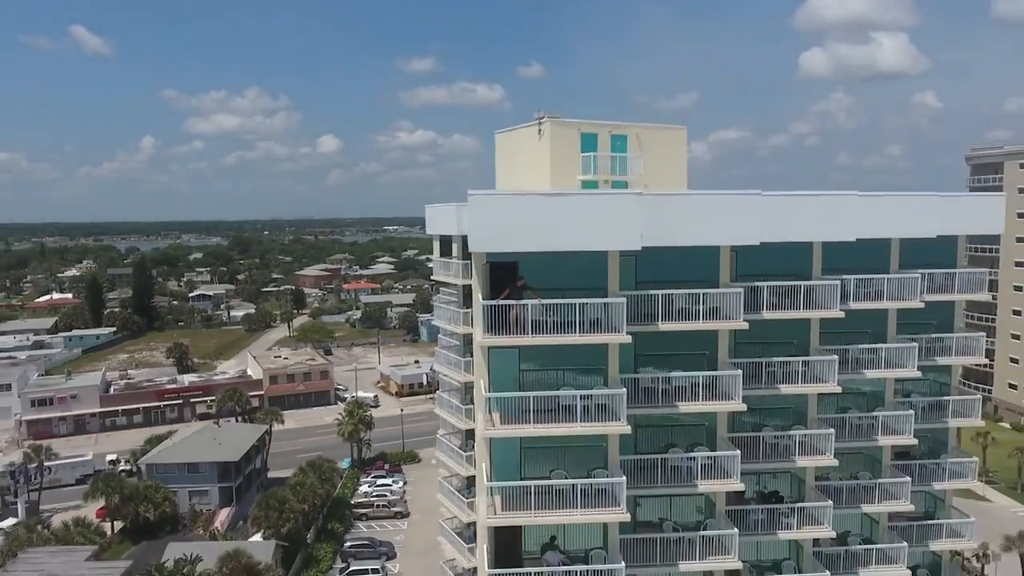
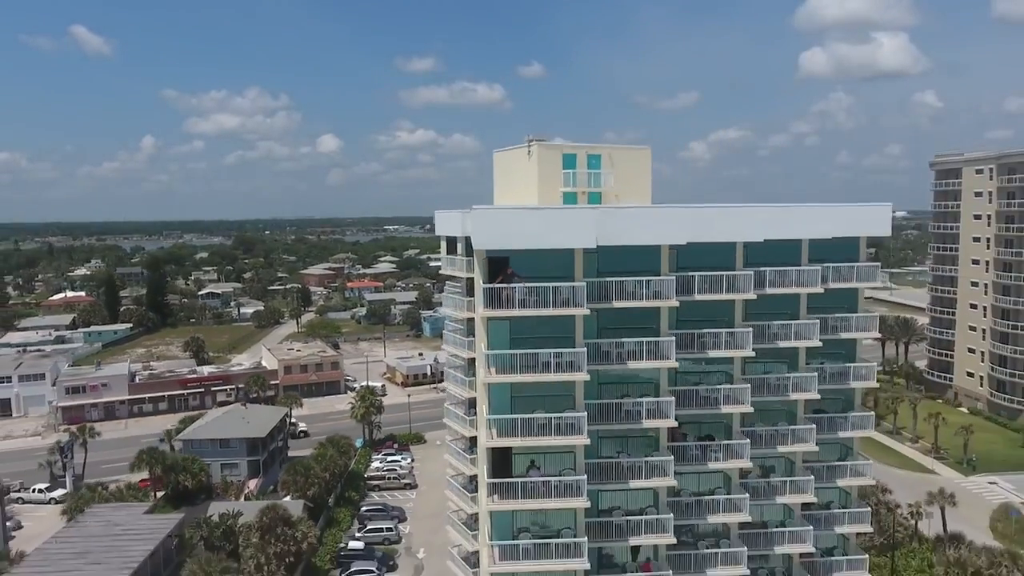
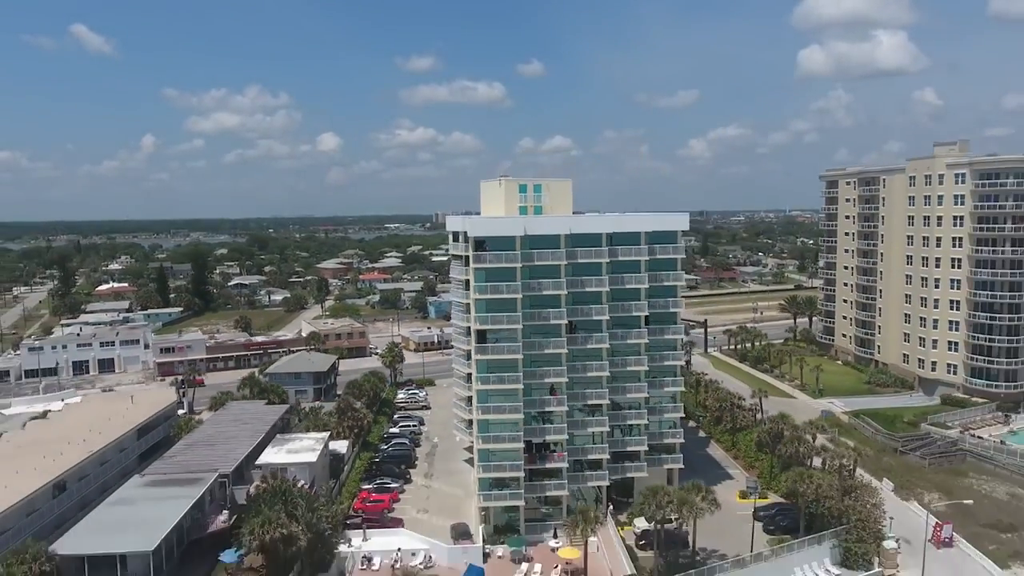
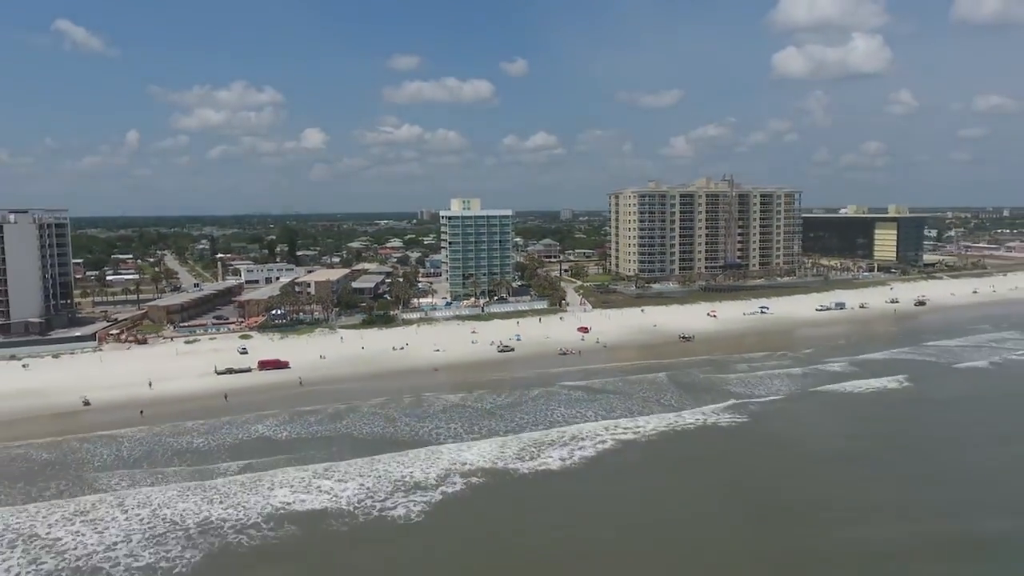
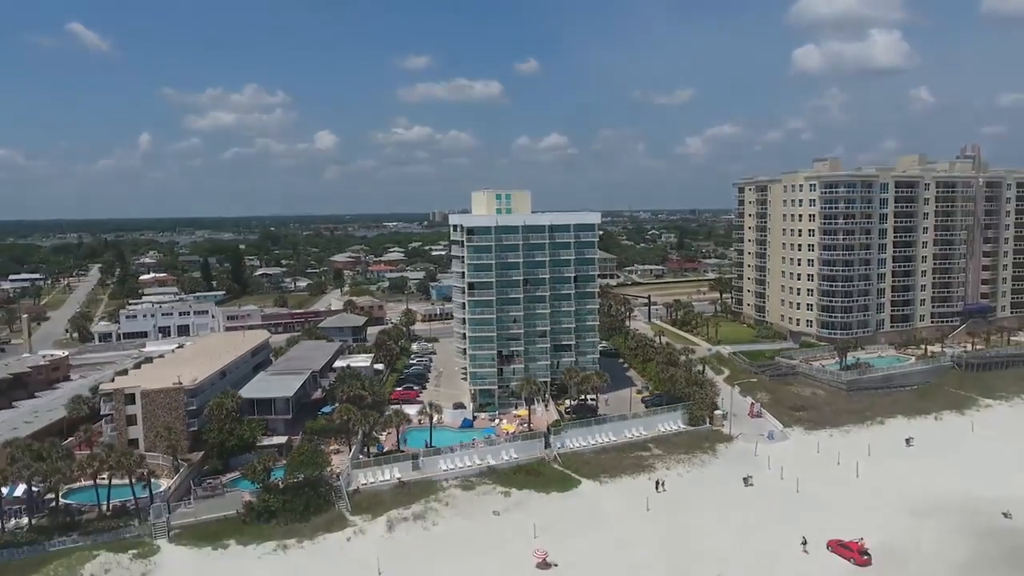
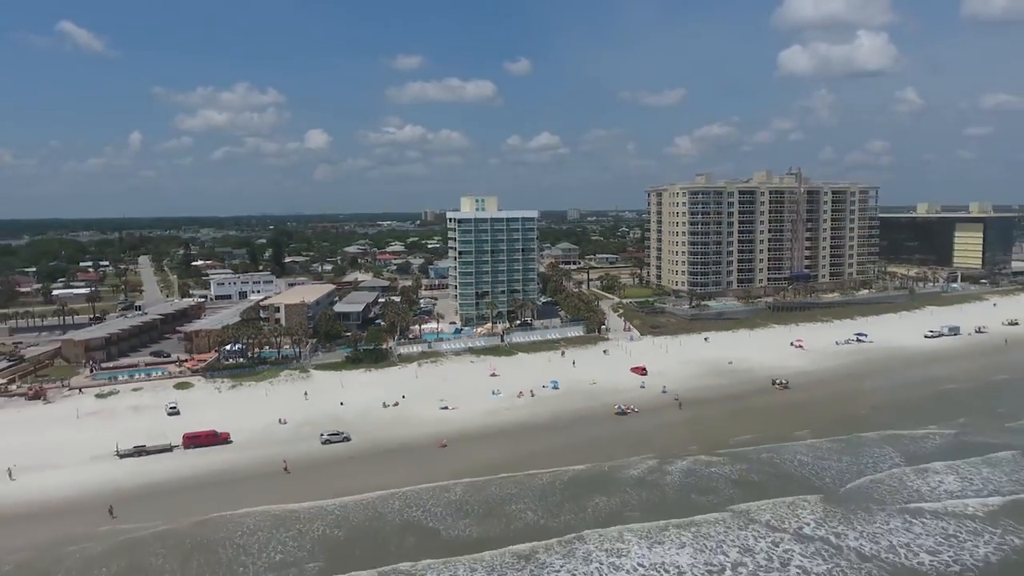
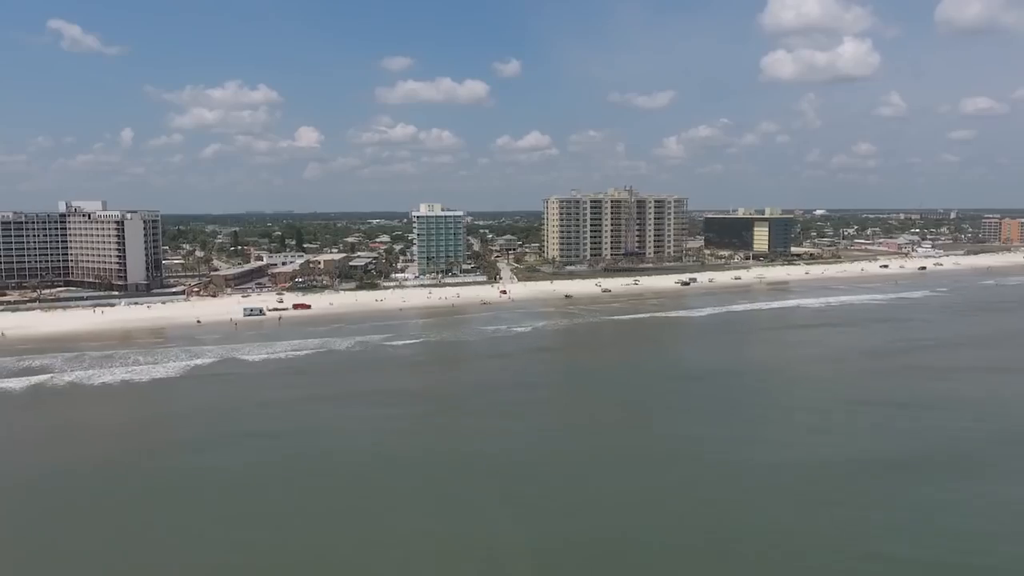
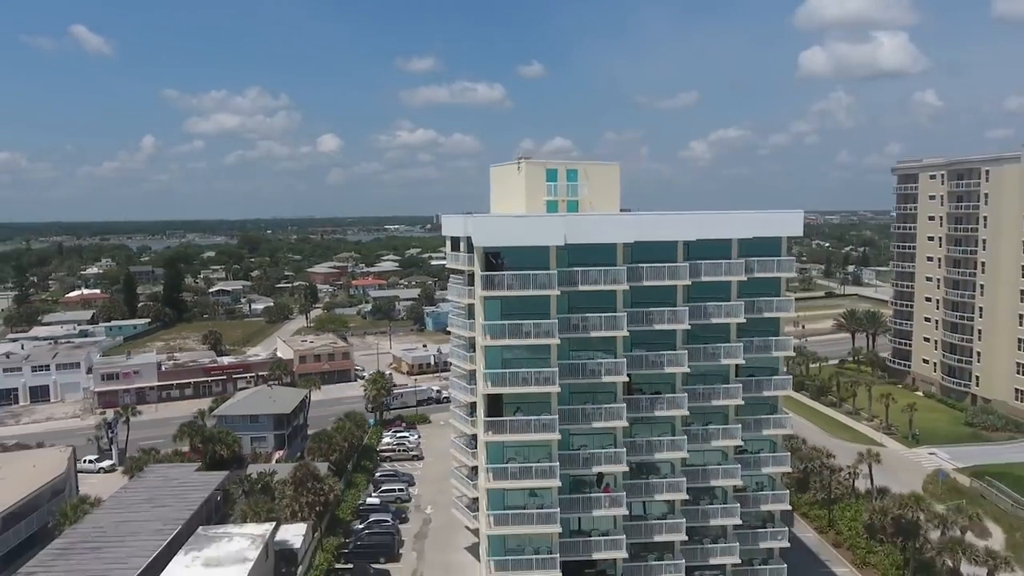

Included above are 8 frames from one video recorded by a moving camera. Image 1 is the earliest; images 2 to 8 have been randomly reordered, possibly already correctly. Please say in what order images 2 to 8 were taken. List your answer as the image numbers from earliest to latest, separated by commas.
2, 8, 3, 5, 6, 4, 7
